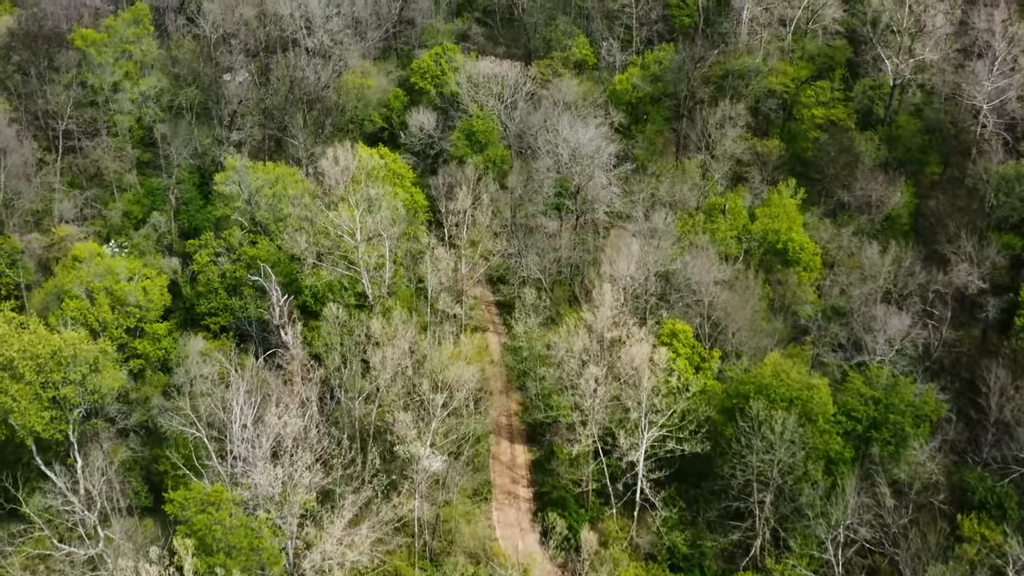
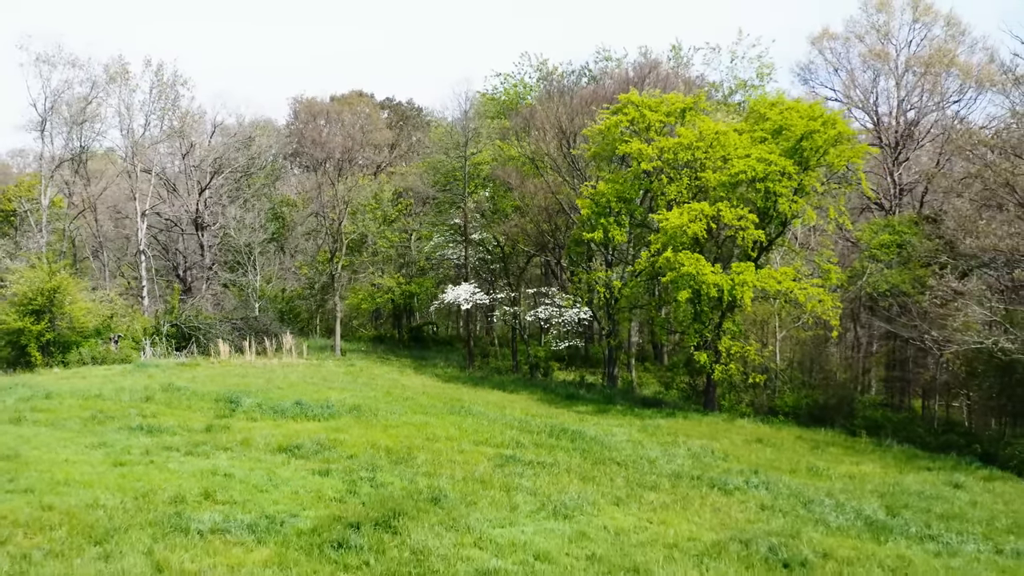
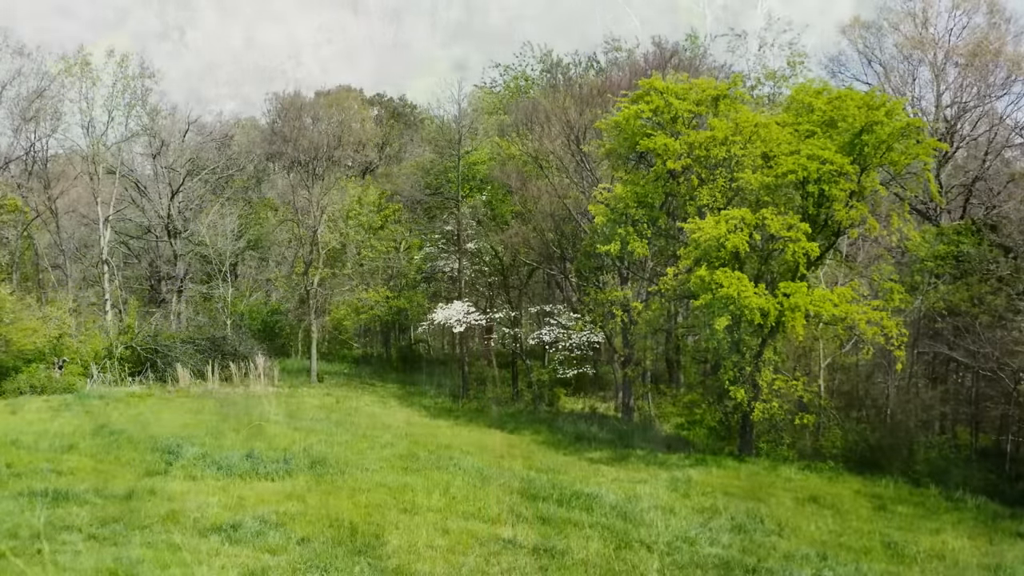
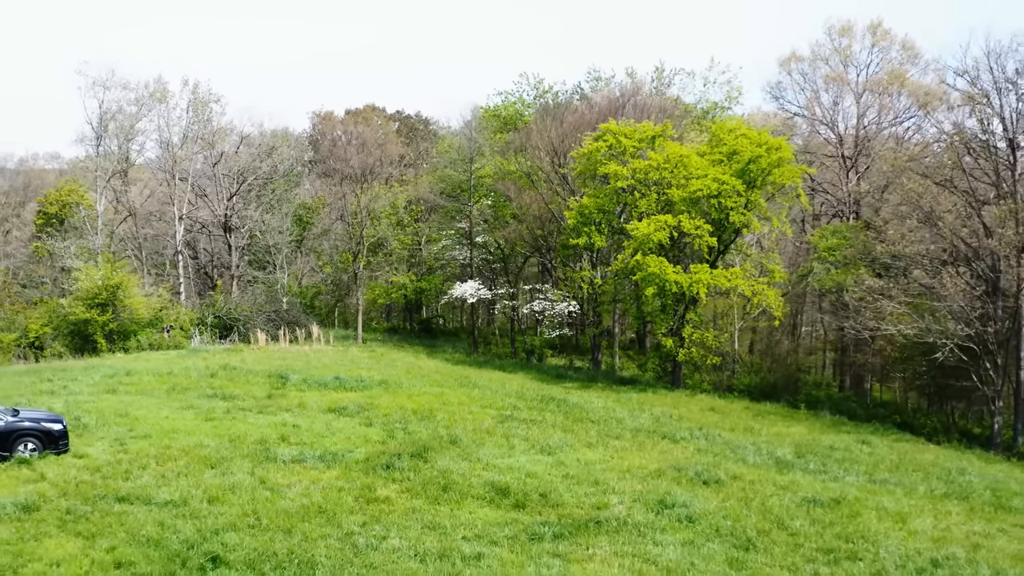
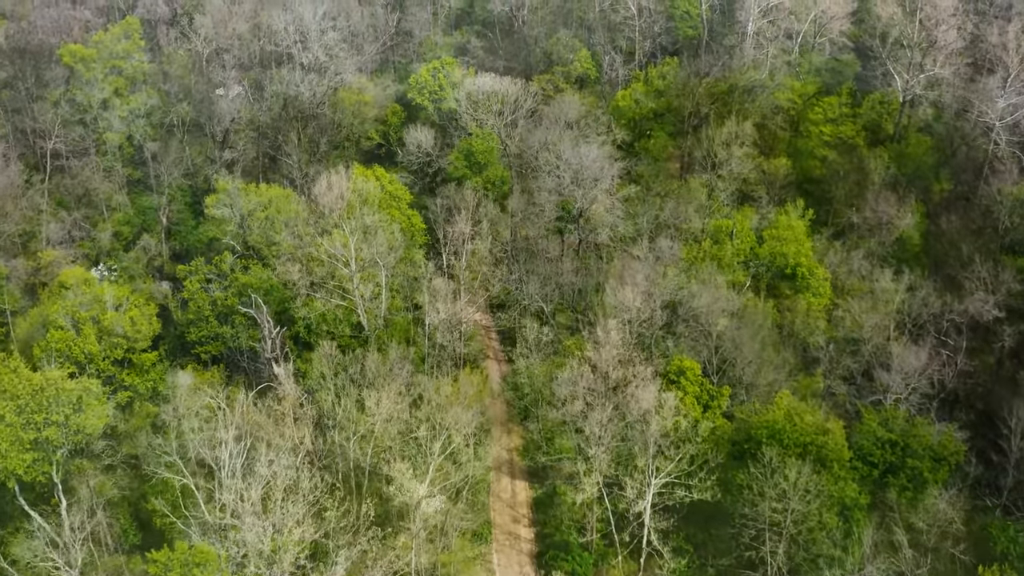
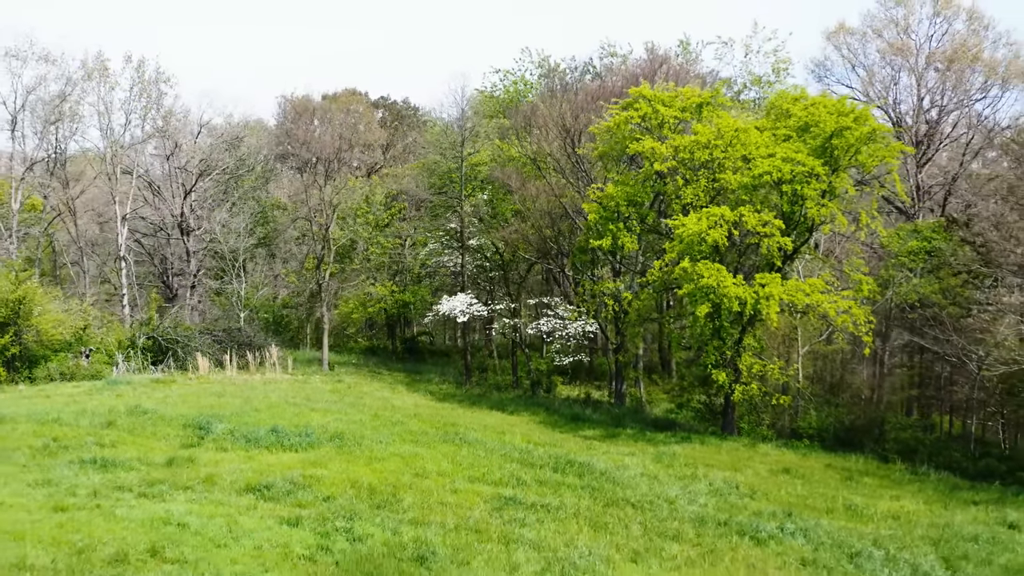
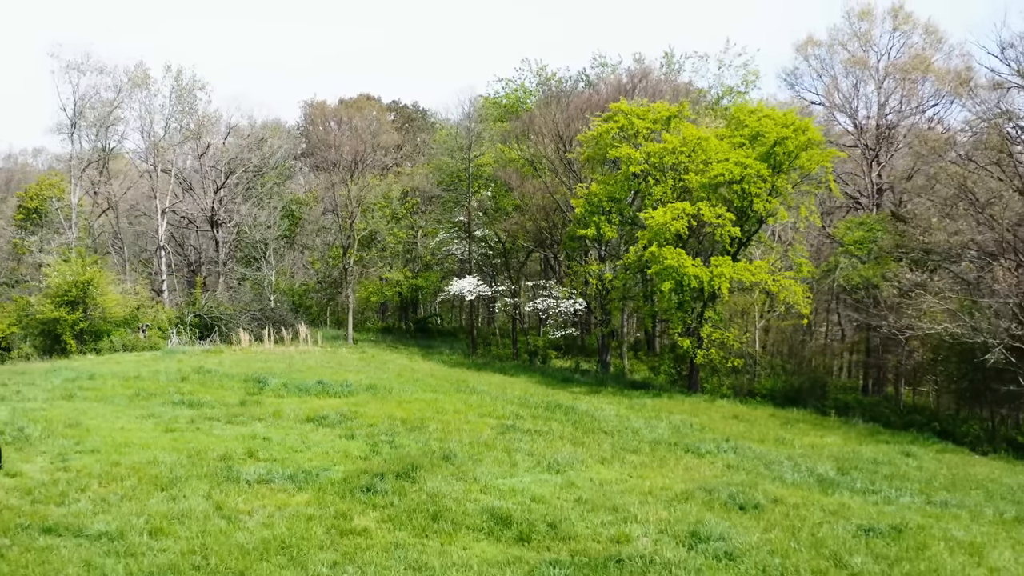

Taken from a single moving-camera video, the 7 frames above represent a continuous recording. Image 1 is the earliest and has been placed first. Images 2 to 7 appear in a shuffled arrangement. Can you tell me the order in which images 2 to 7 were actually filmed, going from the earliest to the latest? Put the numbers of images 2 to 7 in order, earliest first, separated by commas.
5, 3, 6, 2, 7, 4
